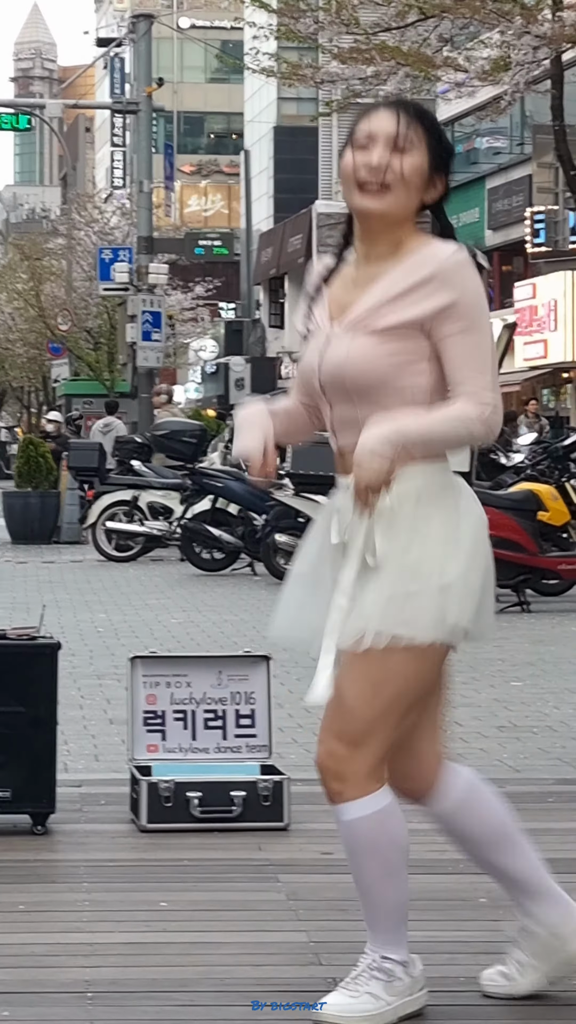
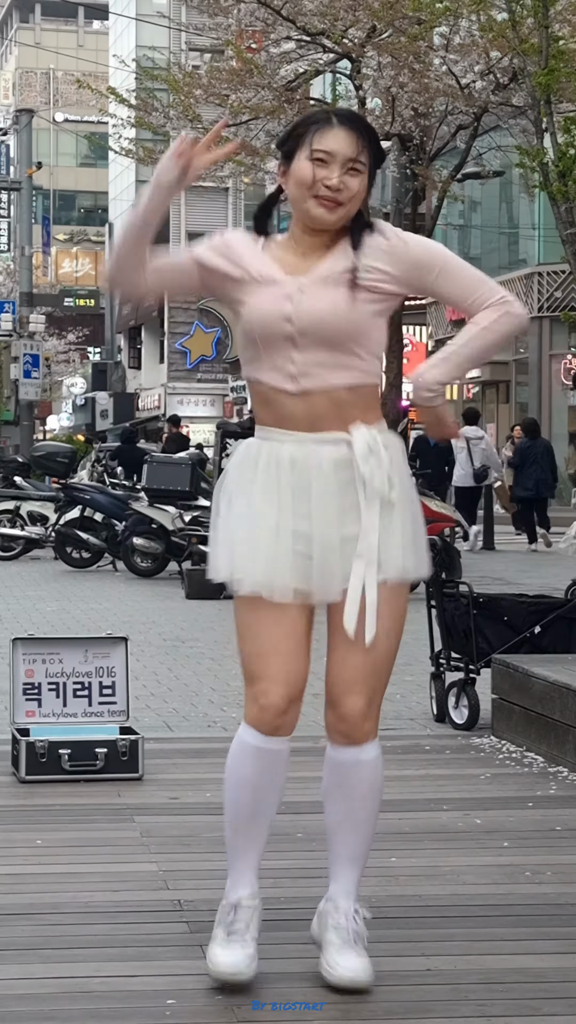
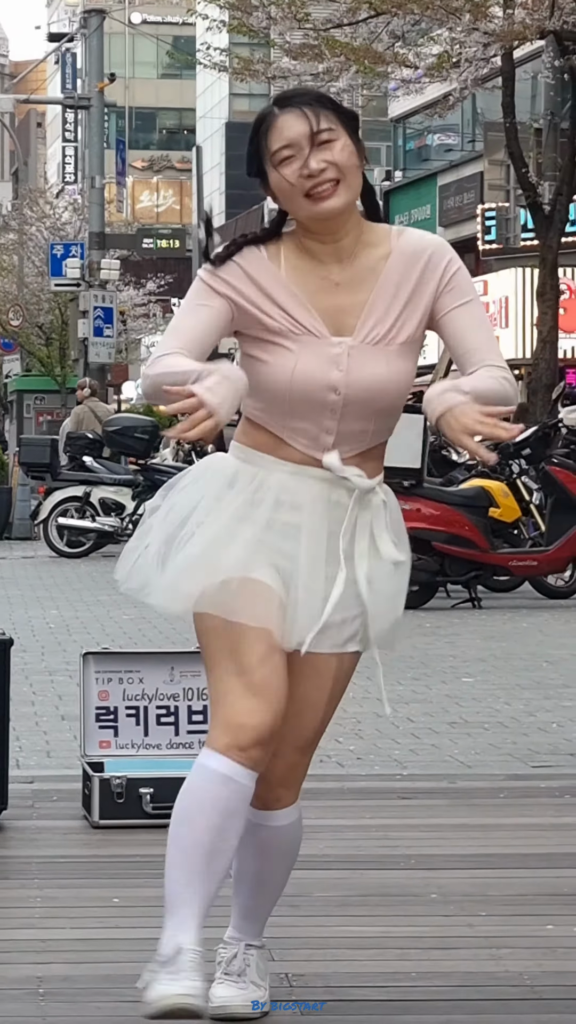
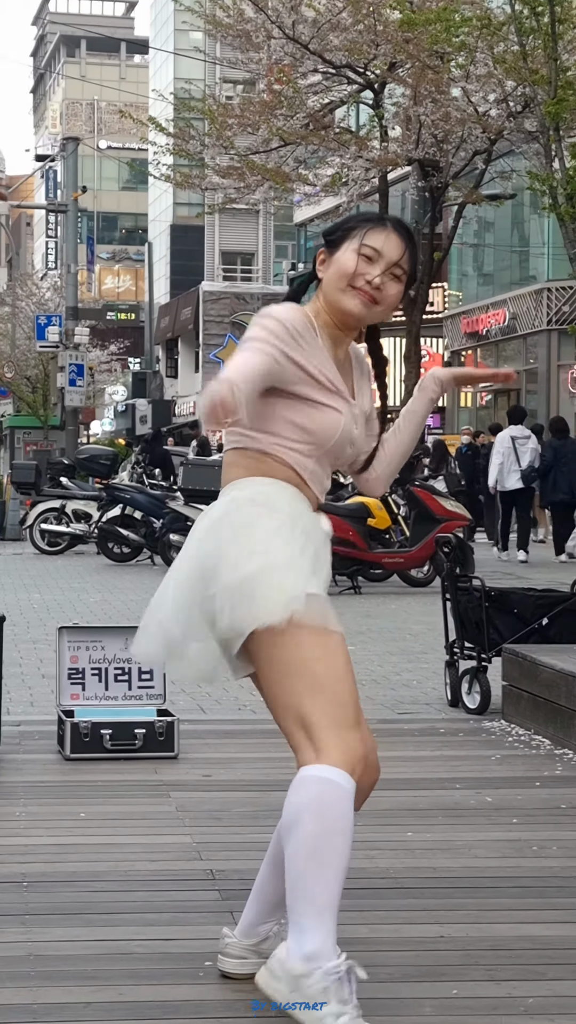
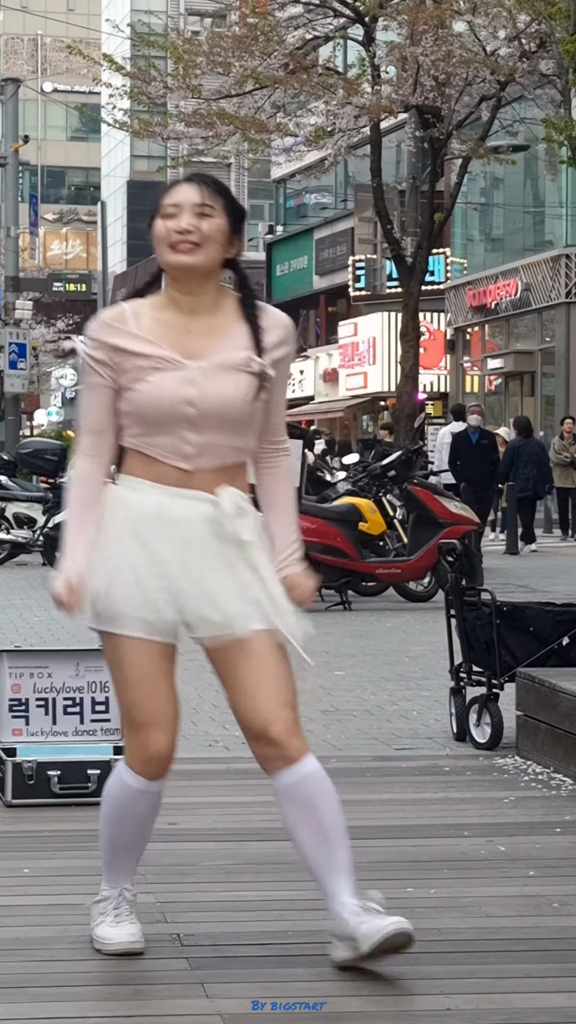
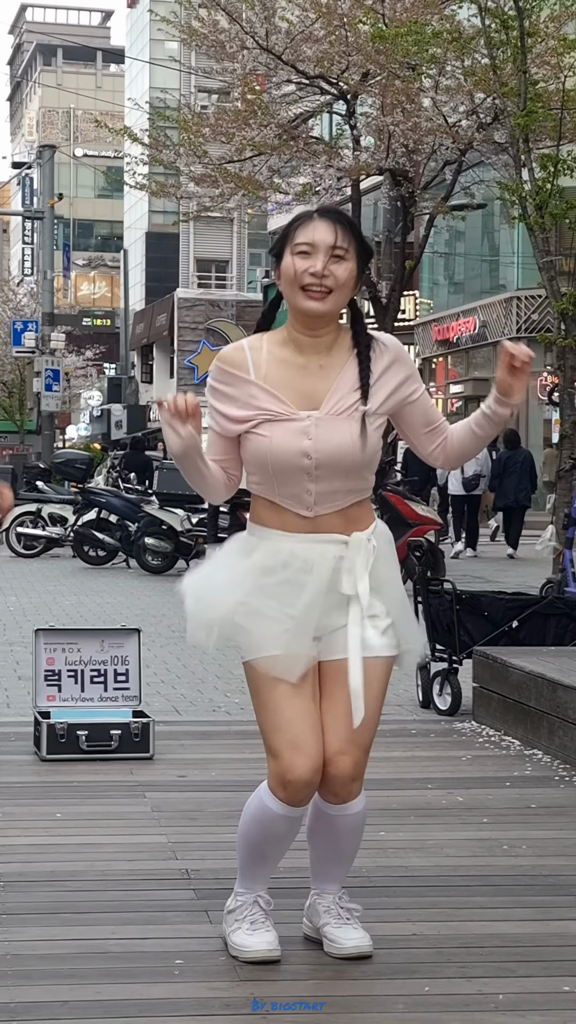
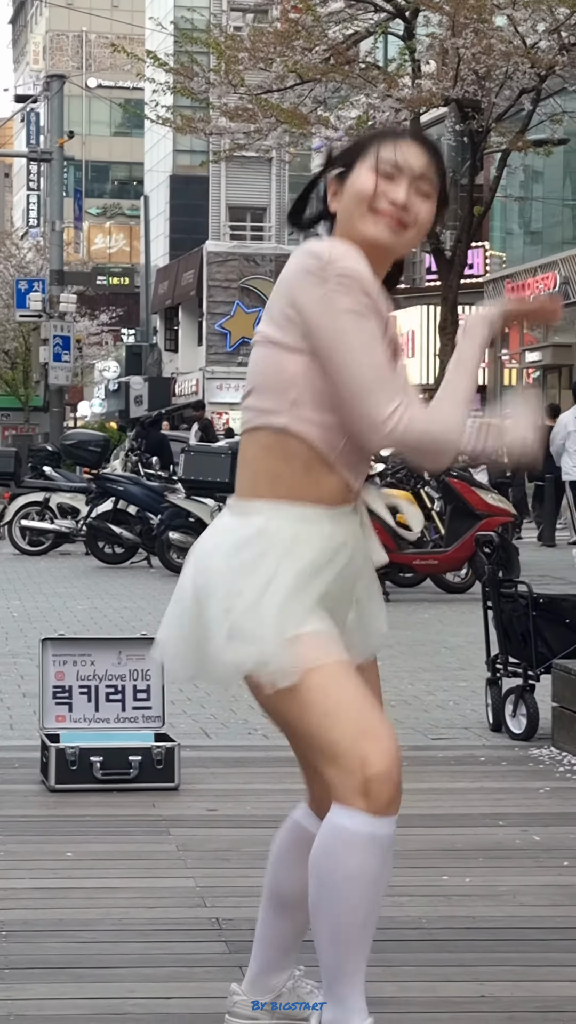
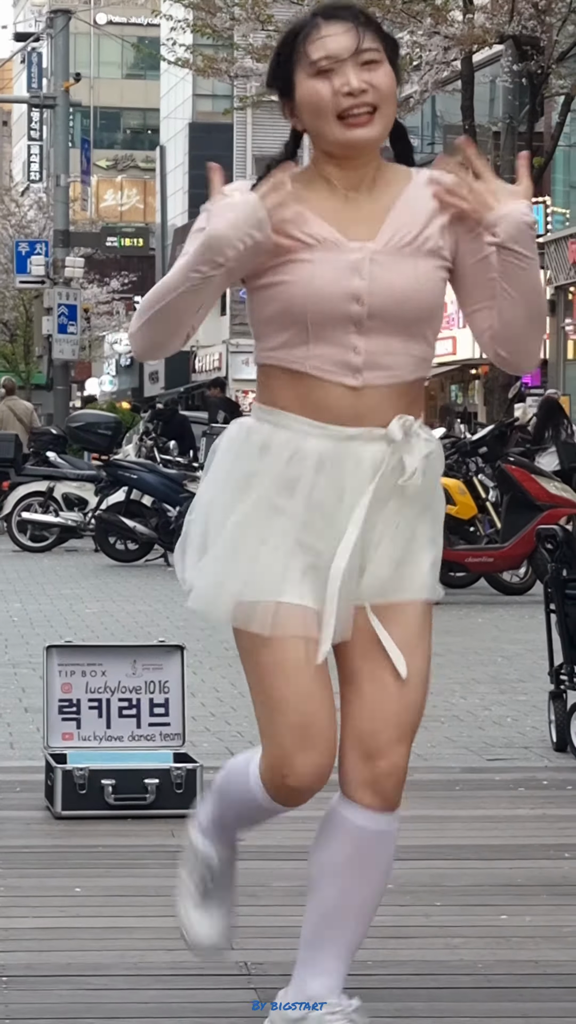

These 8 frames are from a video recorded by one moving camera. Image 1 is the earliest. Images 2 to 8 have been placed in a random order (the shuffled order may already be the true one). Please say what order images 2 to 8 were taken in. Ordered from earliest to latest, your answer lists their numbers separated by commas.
3, 8, 7, 4, 6, 2, 5
